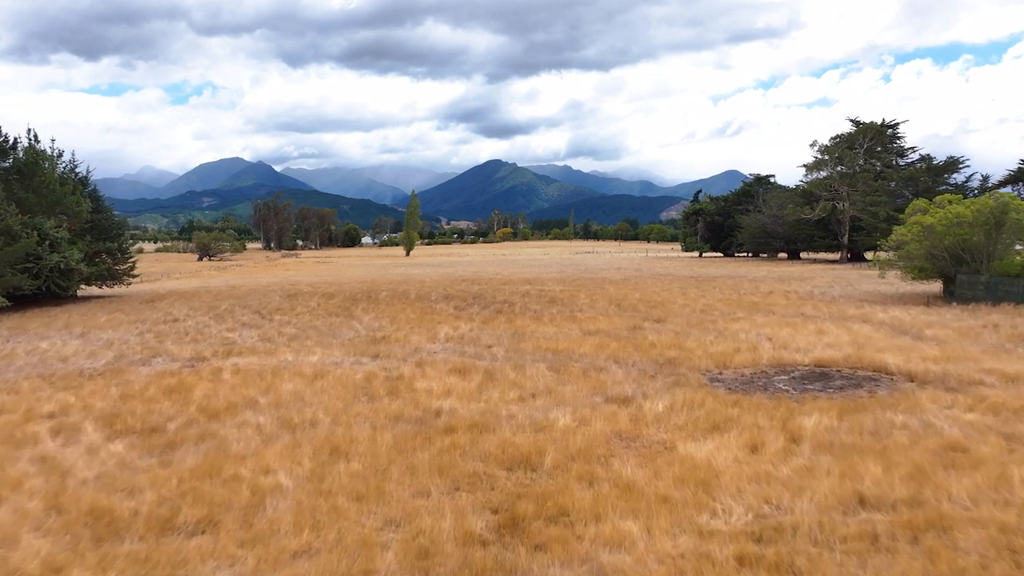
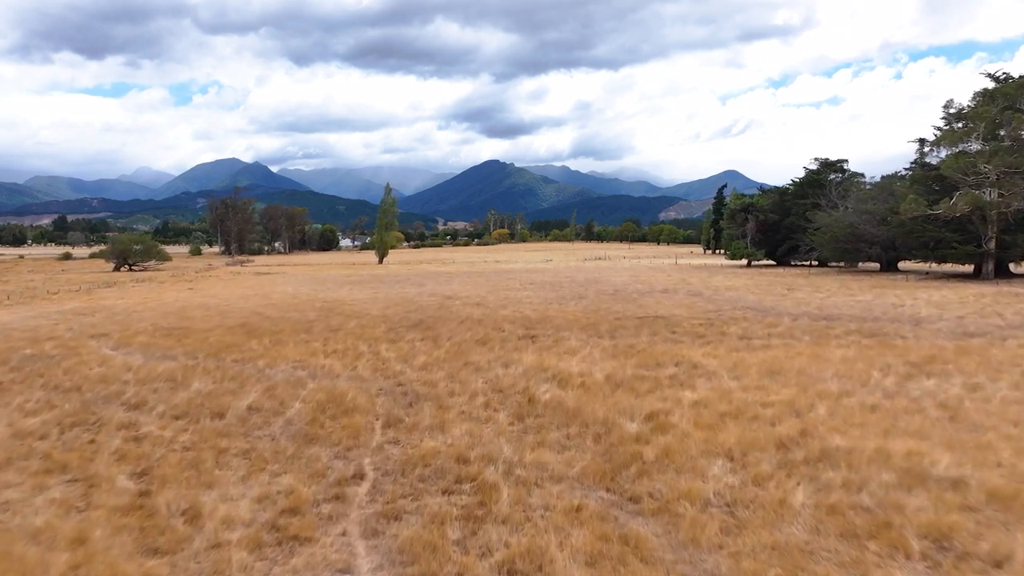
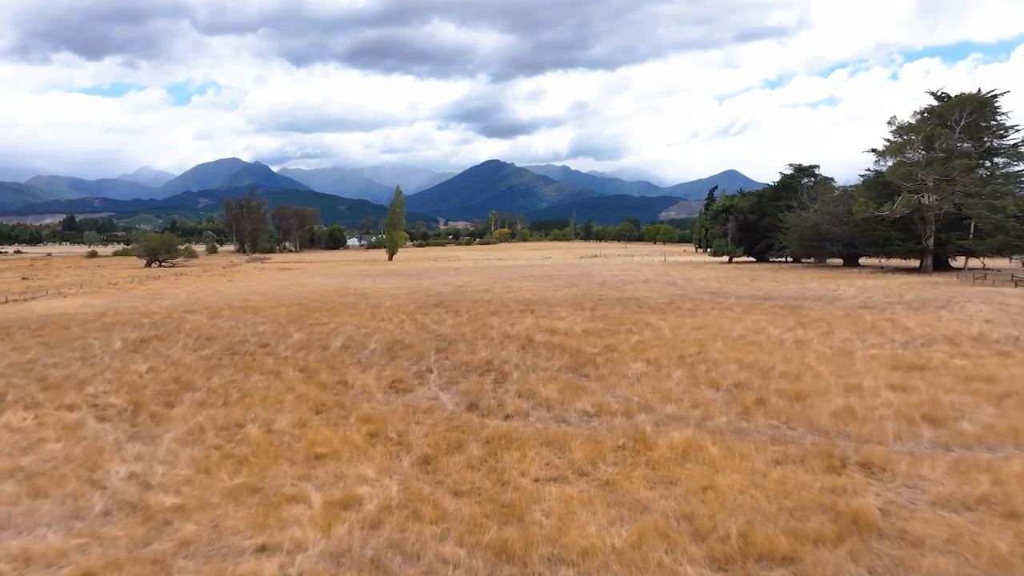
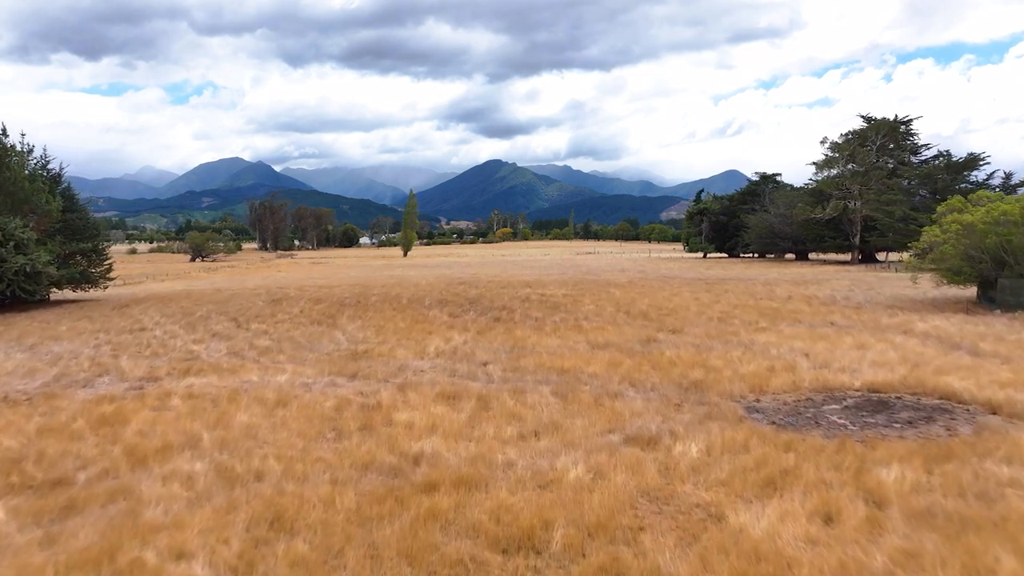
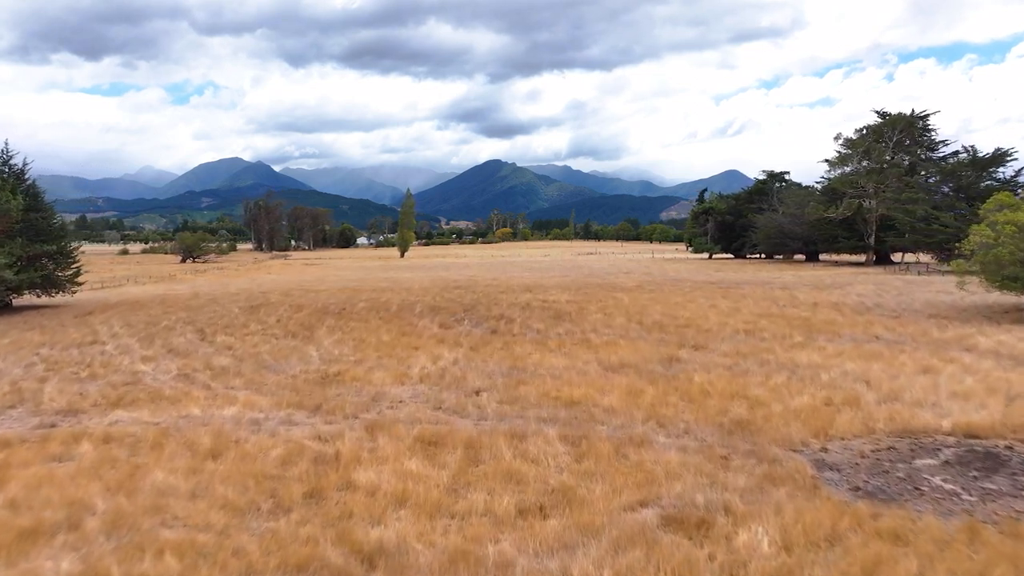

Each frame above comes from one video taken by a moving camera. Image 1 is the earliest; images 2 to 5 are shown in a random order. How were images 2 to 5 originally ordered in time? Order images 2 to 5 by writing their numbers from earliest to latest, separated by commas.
4, 5, 3, 2
